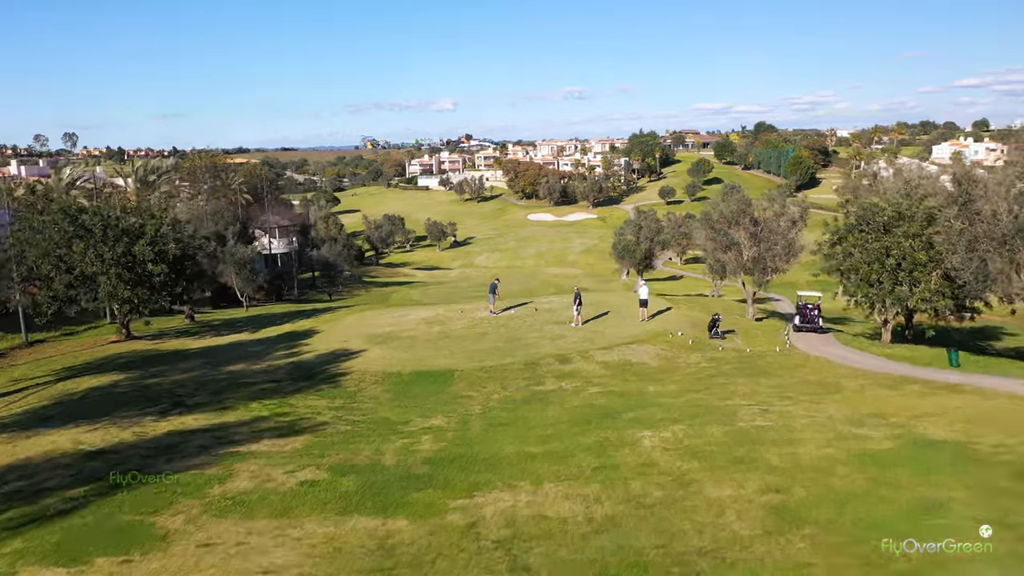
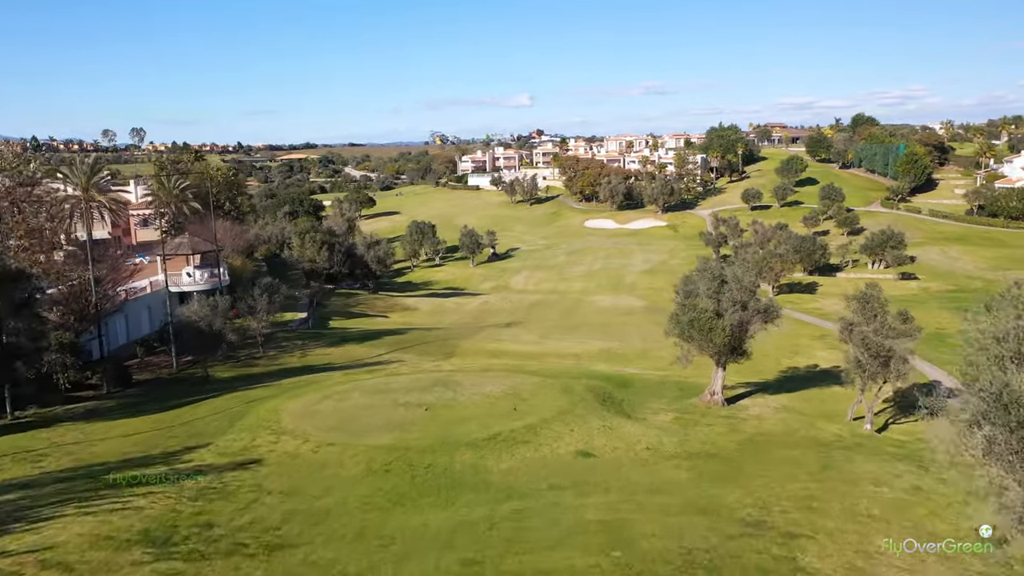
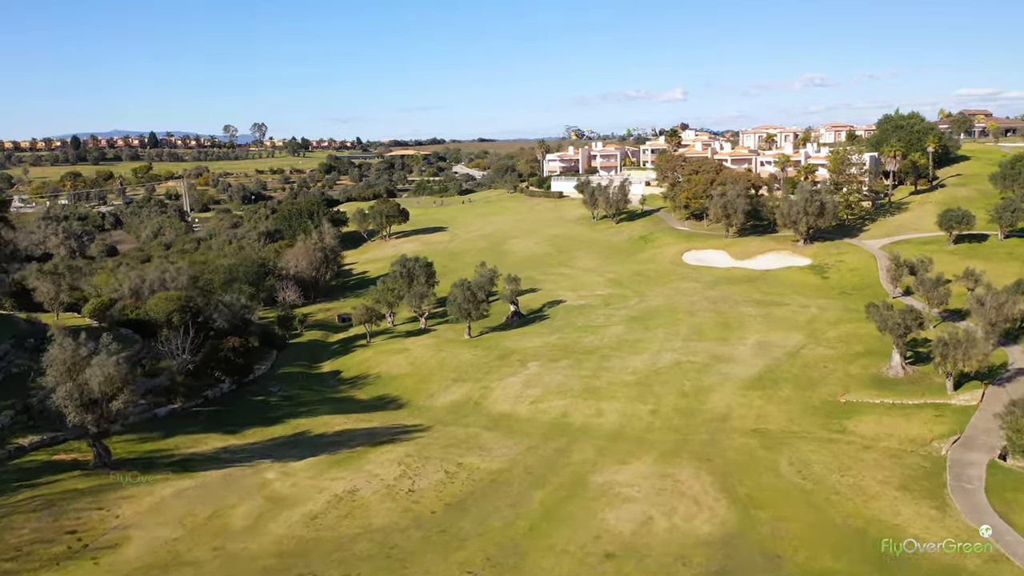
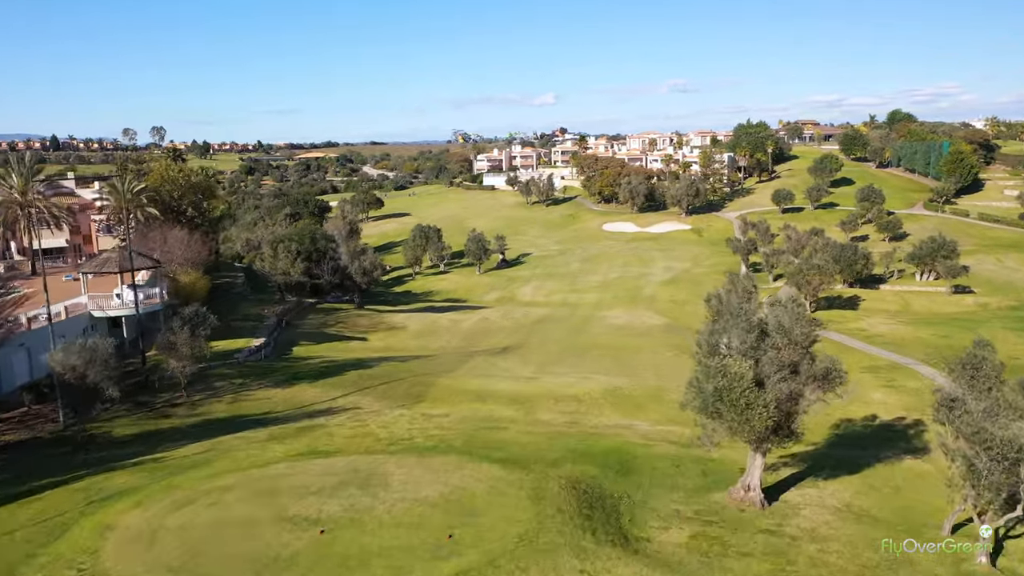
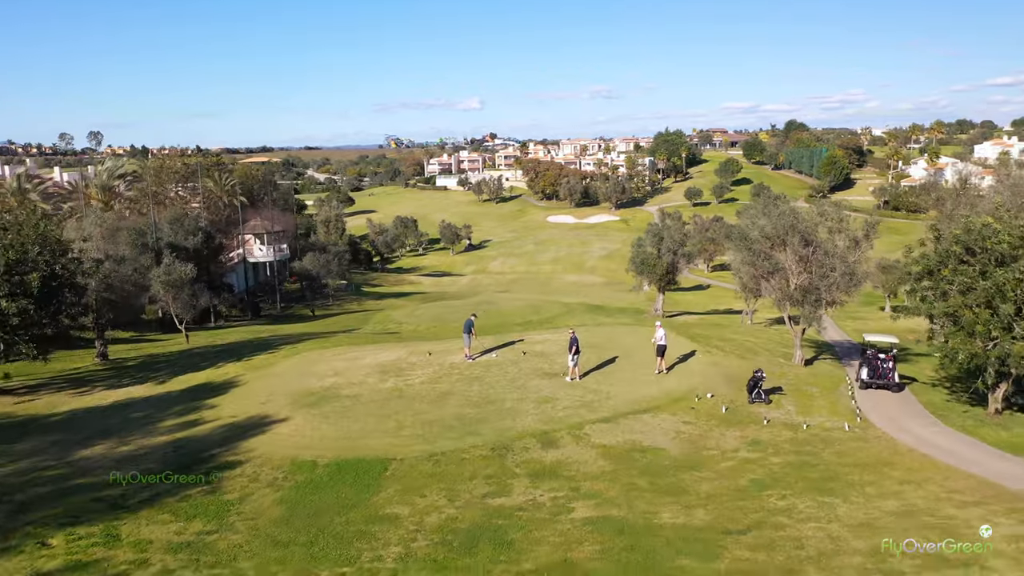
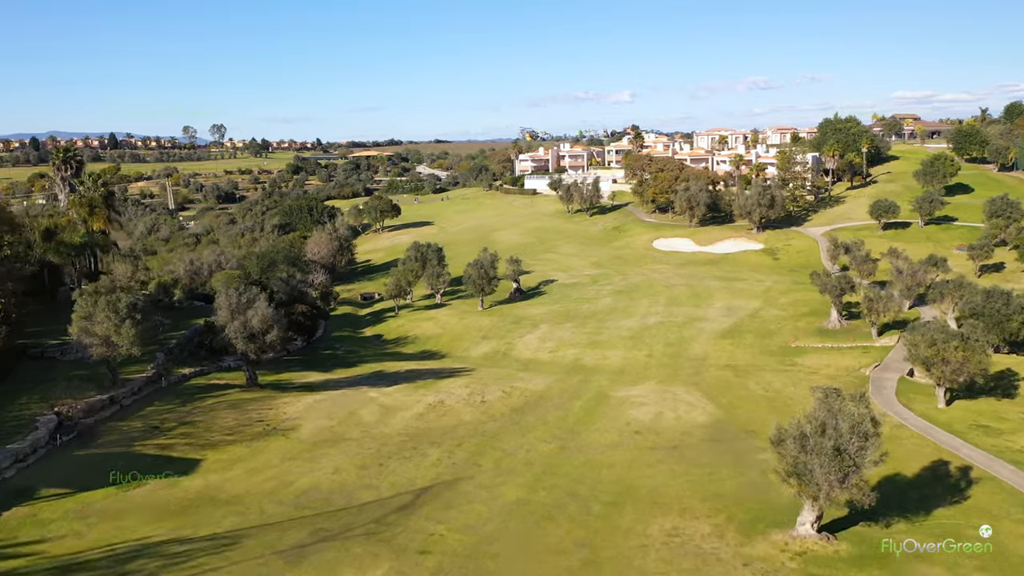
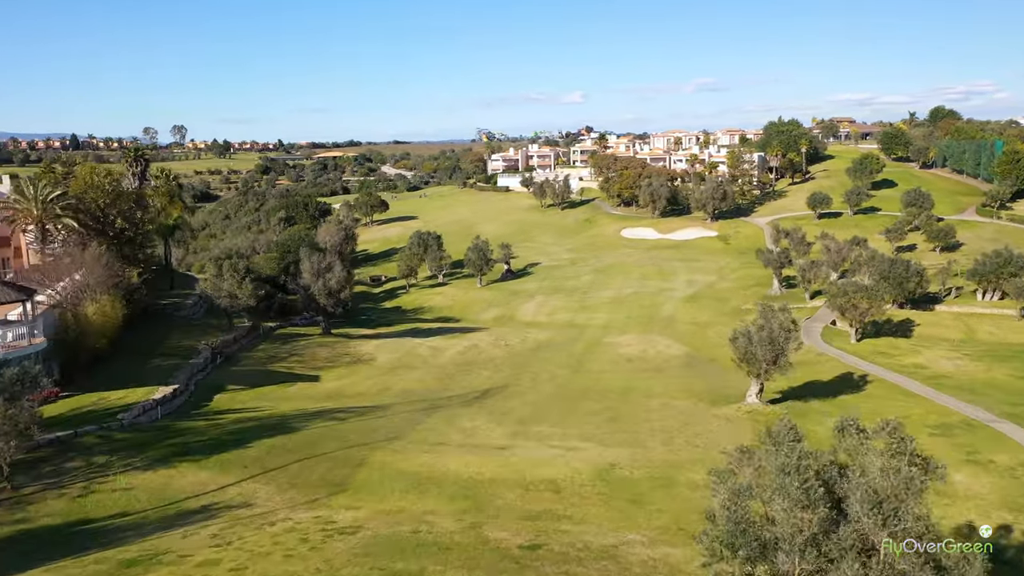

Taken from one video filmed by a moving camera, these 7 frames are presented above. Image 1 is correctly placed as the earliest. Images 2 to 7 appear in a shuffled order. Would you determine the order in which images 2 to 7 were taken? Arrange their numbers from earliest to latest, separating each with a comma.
5, 2, 4, 7, 6, 3
